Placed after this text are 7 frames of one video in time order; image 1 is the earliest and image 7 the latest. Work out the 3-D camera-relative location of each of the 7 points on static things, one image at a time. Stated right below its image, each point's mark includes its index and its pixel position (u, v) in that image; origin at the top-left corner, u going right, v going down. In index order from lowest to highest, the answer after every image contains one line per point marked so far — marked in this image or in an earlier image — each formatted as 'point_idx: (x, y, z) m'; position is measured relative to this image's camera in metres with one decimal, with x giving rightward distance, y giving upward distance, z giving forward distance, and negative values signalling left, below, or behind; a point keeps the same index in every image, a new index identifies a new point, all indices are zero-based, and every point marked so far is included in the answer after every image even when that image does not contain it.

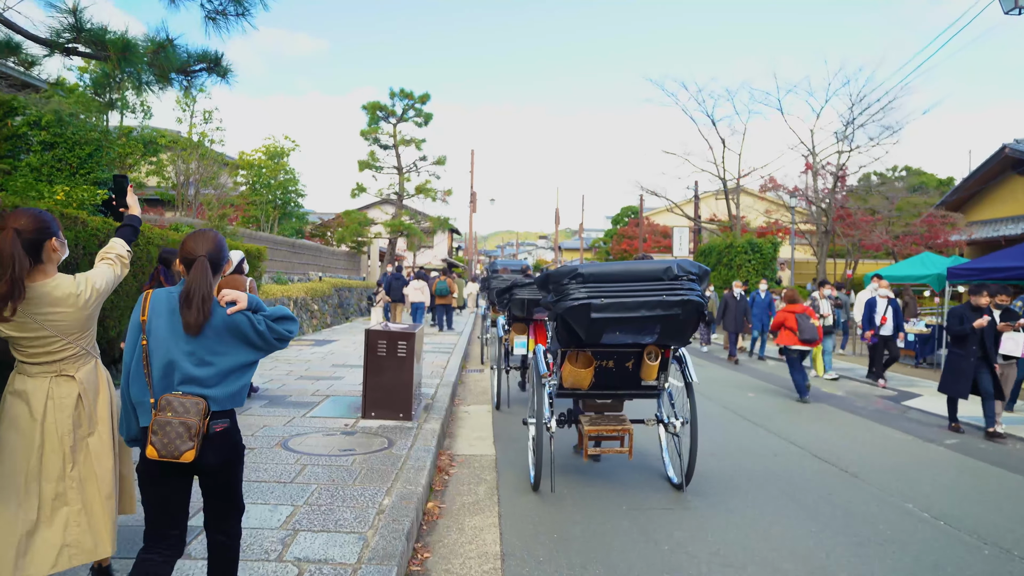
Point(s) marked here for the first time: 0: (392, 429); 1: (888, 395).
0: (-1.1, -1.3, +6.0) m
1: (+5.1, -1.5, +9.2) m
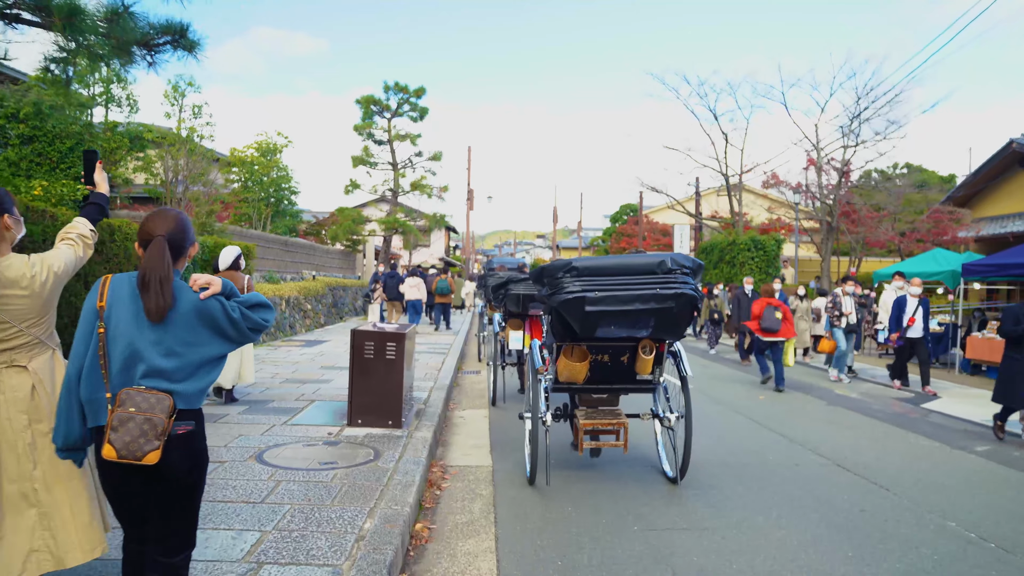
0: (-1.1, -1.2, +5.5) m
1: (+5.1, -1.4, +8.7) m
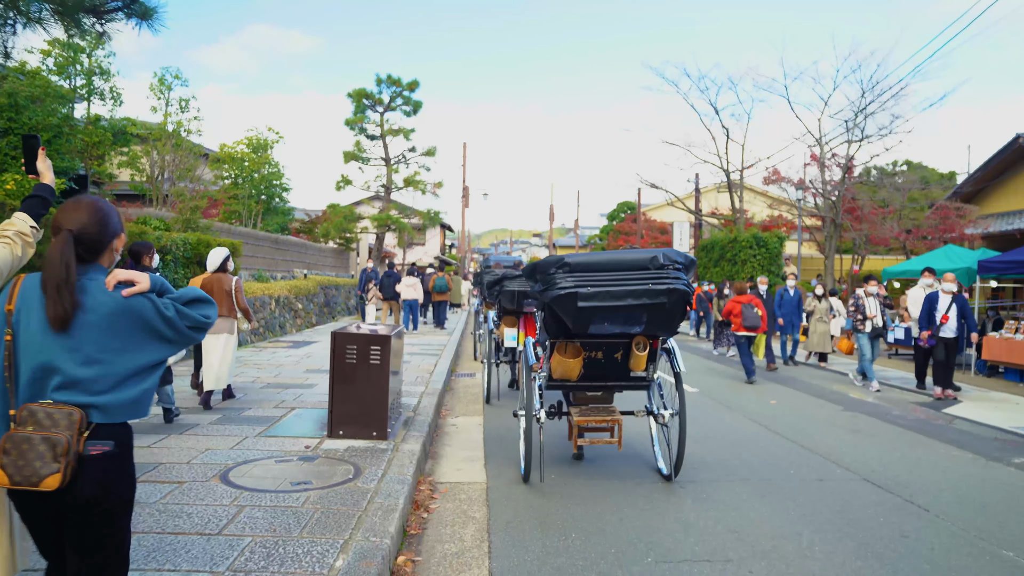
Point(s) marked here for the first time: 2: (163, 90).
0: (-1.1, -1.2, +5.0) m
1: (+5.0, -1.4, +8.2) m
2: (-10.4, +5.9, +19.9) m
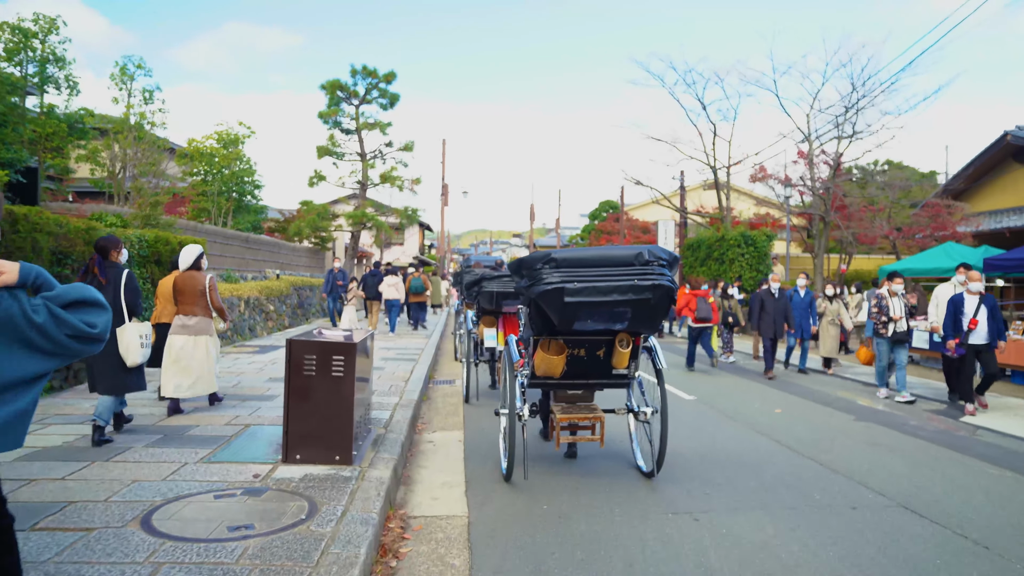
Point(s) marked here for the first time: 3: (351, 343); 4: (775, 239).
0: (-1.2, -1.2, +4.3) m
1: (+4.9, -1.4, +7.6) m
2: (-10.9, +5.9, +18.9) m
3: (-1.1, -0.4, +4.7) m
4: (+7.6, +1.4, +19.5) m
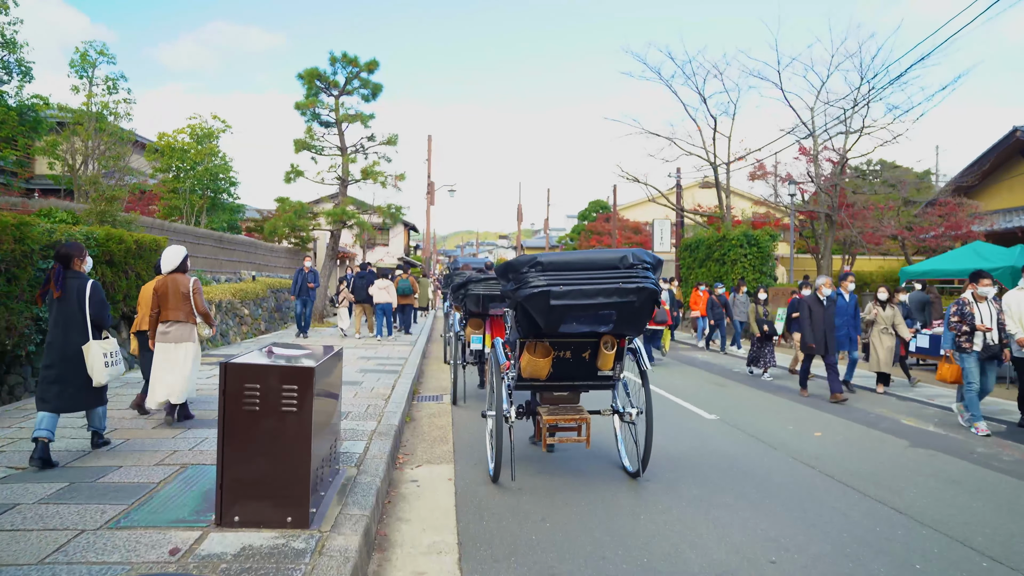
0: (-1.2, -1.3, +3.1) m
1: (+4.8, -1.4, +6.6) m
2: (-11.2, +5.8, +17.6) m
3: (-1.1, -0.4, +3.5) m
4: (+7.4, +1.4, +18.5) m
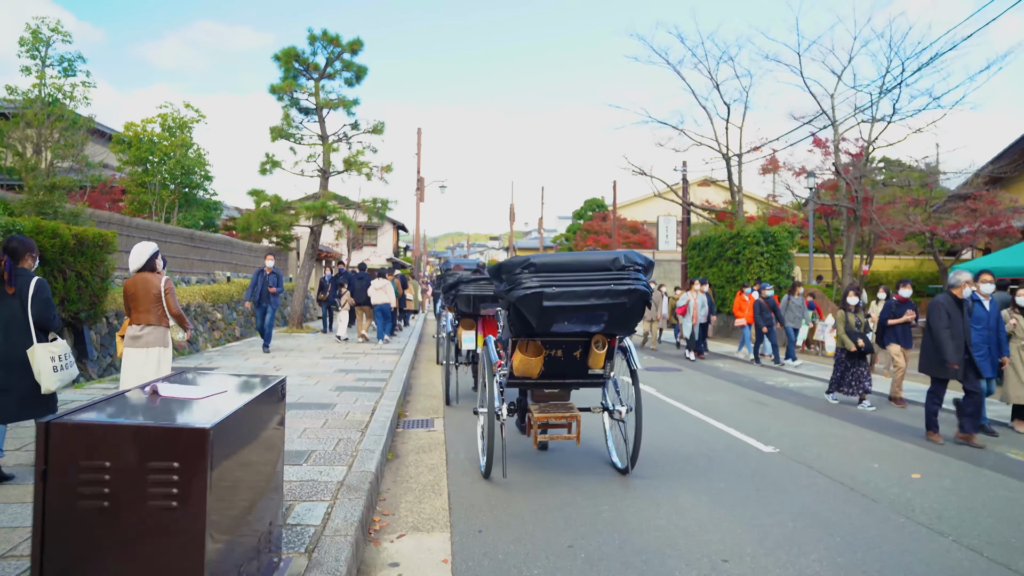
0: (-1.0, -1.3, +1.6) m
1: (+4.9, -1.4, +5.2) m
2: (-11.2, +5.7, +15.9) m
3: (-0.9, -0.4, +2.0) m
4: (+7.3, +1.3, +17.1) m
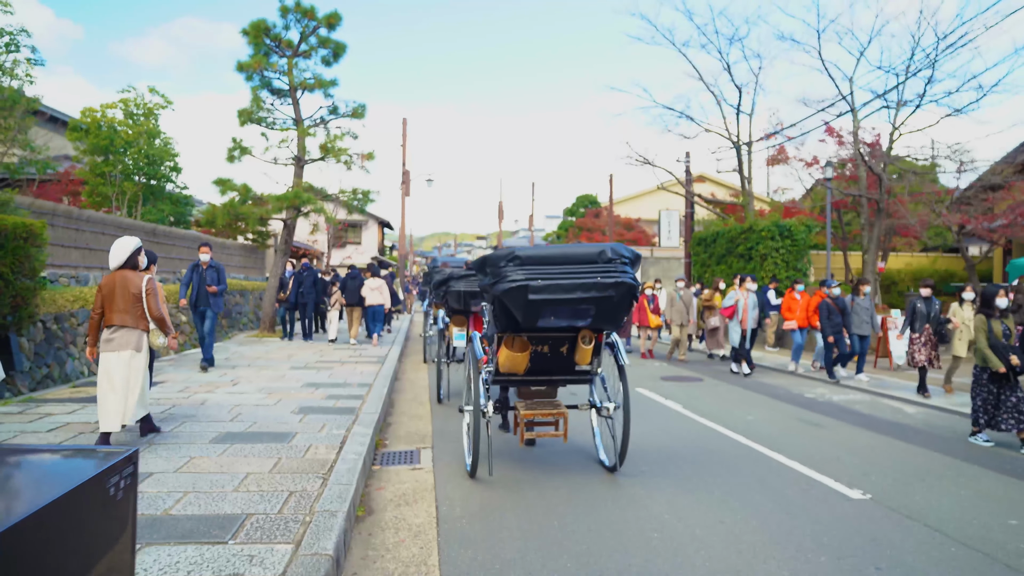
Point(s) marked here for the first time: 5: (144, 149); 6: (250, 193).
0: (-0.9, -1.3, +0.1) m
1: (+5.0, -1.4, +3.9) m
2: (-11.4, +5.7, +14.3) m
3: (-0.8, -0.4, +0.6) m
4: (+7.1, +1.4, +15.8) m
5: (-11.0, +4.1, +20.1) m
6: (-6.7, +2.4, +17.2) m
